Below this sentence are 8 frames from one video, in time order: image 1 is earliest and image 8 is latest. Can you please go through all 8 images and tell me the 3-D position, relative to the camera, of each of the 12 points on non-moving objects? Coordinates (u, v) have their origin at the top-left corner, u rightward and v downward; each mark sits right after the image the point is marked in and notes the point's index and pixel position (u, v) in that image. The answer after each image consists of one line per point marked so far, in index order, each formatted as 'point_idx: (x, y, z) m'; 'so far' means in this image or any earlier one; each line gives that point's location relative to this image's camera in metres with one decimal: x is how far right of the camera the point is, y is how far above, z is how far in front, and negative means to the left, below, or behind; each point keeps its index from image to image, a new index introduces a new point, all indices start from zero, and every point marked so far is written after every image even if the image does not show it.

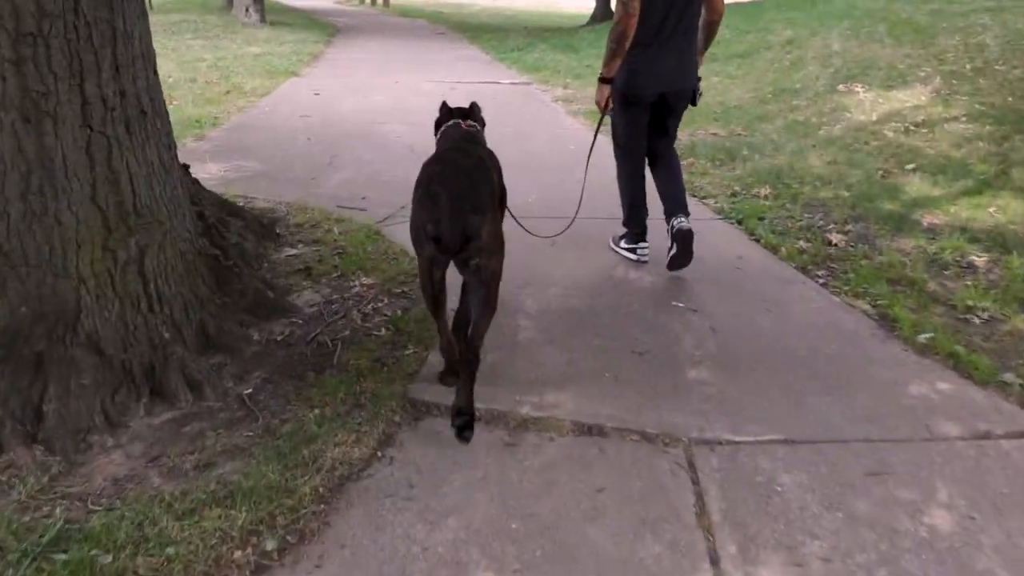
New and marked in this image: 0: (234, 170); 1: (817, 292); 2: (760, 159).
0: (-2.2, +0.9, +6.7) m
1: (+1.8, 0.0, +4.9) m
2: (+2.3, +1.2, +7.9) m
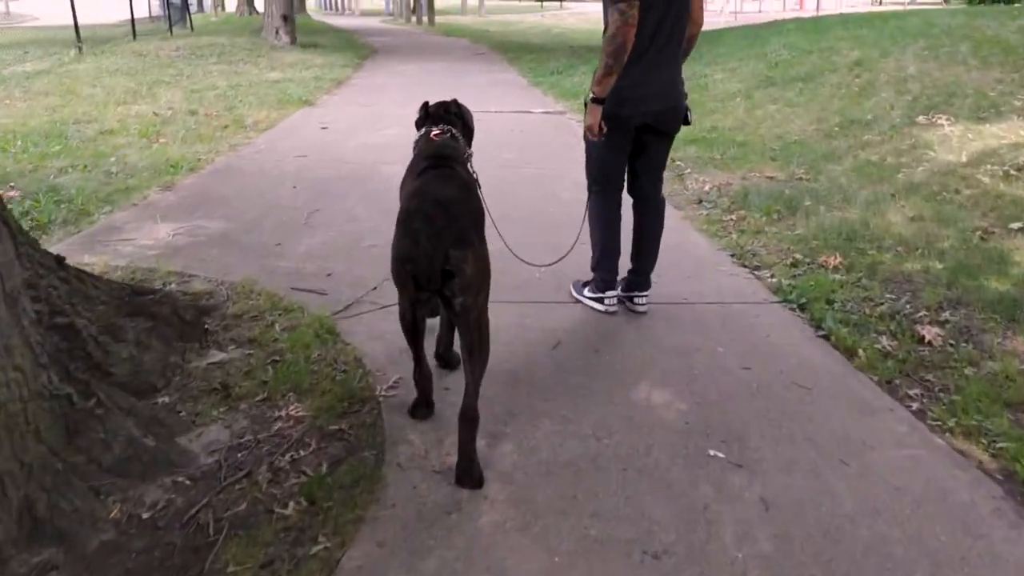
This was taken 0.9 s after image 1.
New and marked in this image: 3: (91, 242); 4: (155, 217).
0: (-2.2, +0.4, +5.6) m
1: (+1.7, -0.6, +3.6) m
2: (+2.4, +0.6, +6.6) m
3: (-2.7, +0.3, +5.3) m
4: (-2.5, +0.5, +5.9) m
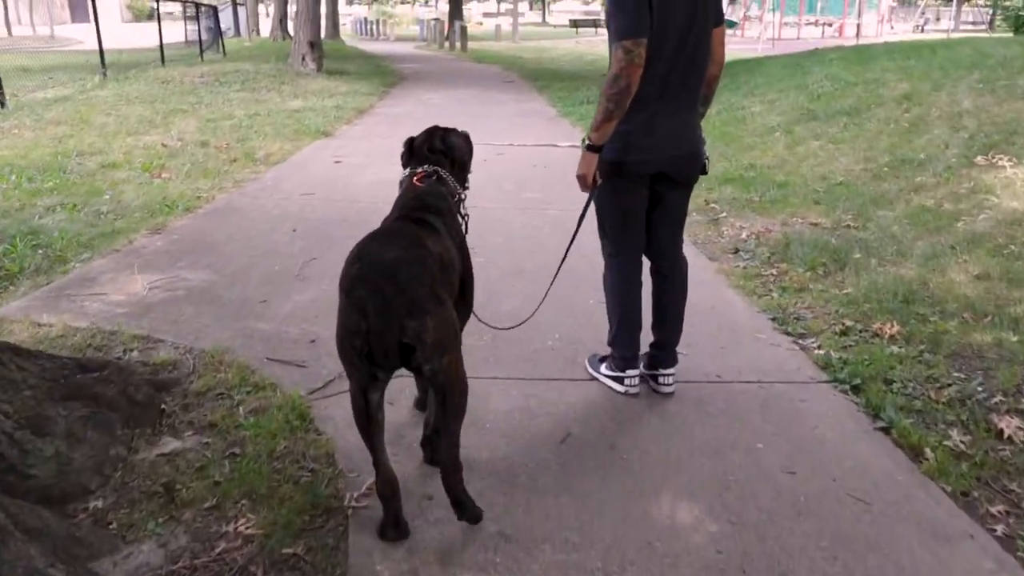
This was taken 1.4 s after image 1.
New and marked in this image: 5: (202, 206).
0: (-2.1, 0.0, +5.1) m
1: (+1.7, -0.9, +2.9) m
2: (+2.5, +0.2, +5.9) m
3: (-2.6, 0.0, +4.8) m
4: (-2.4, +0.1, +5.4) m
5: (-2.6, +0.7, +7.1) m
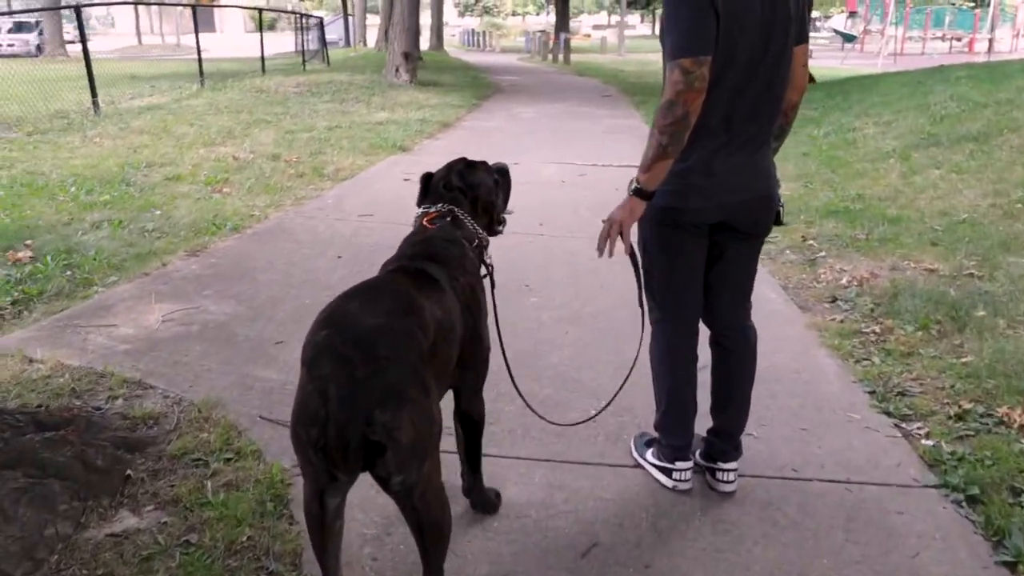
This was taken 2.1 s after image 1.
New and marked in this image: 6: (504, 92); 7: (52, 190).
0: (-1.8, -0.2, +4.7) m
1: (+1.6, -1.2, +2.0) m
2: (+2.9, -0.2, +4.9) m
3: (-2.4, -0.2, +4.5) m
4: (-2.1, 0.0, +5.1) m
5: (-2.1, +0.5, +6.7) m
6: (-0.2, +4.6, +19.8) m
7: (-4.0, +0.9, +7.4) m
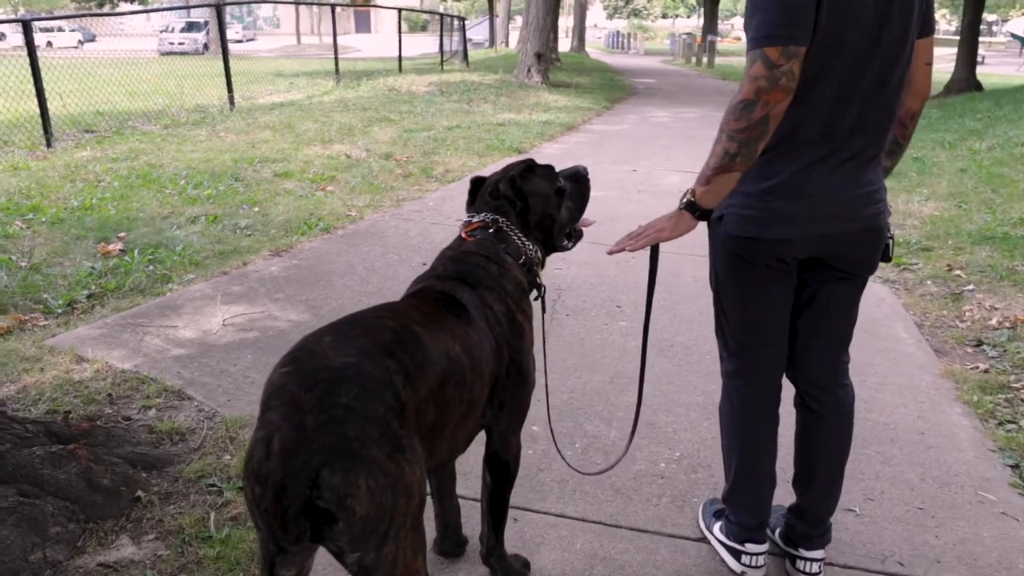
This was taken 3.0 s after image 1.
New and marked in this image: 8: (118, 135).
0: (-1.4, -0.2, +4.5) m
1: (+1.5, -1.4, +1.3) m
2: (+3.2, -0.5, +4.0) m
3: (-2.0, -0.2, +4.4) m
4: (-1.6, 0.0, +4.9) m
5: (-1.3, +0.5, +6.5) m
6: (+2.8, +4.4, +19.2) m
7: (-3.1, +0.9, +7.6) m
8: (-4.8, +1.9, +10.4) m
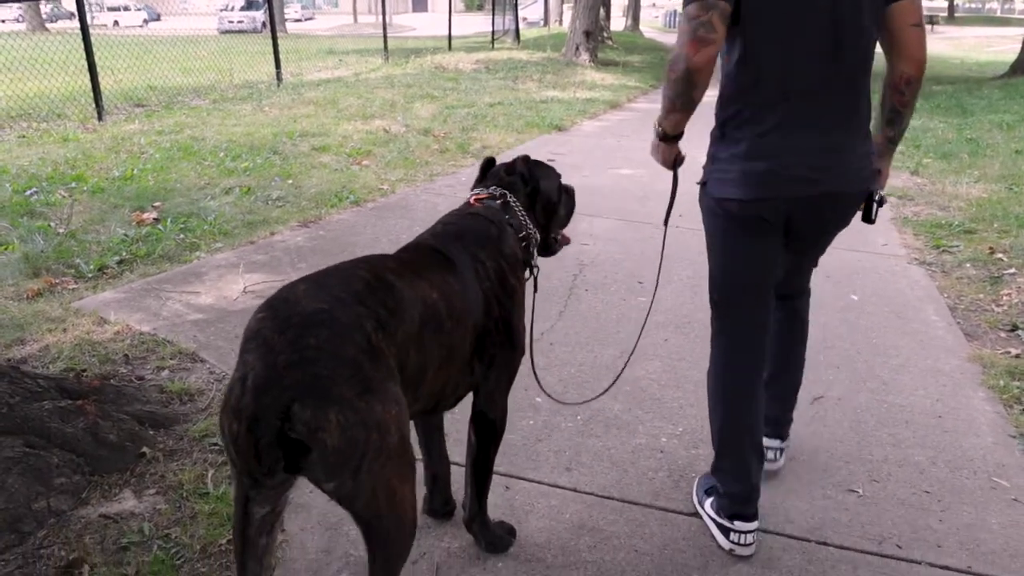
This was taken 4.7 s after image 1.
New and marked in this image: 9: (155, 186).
0: (-1.3, 0.0, +4.6) m
1: (+1.3, -1.4, +1.3) m
2: (+3.3, -0.4, +3.8) m
3: (-1.9, 0.0, +4.5) m
4: (-1.5, +0.1, +5.0) m
5: (-1.1, +0.7, +6.6) m
6: (+3.9, +4.7, +18.9) m
7: (-2.8, +1.2, +7.7) m
8: (-4.3, +2.2, +10.7) m
9: (-2.8, +0.8, +6.6) m
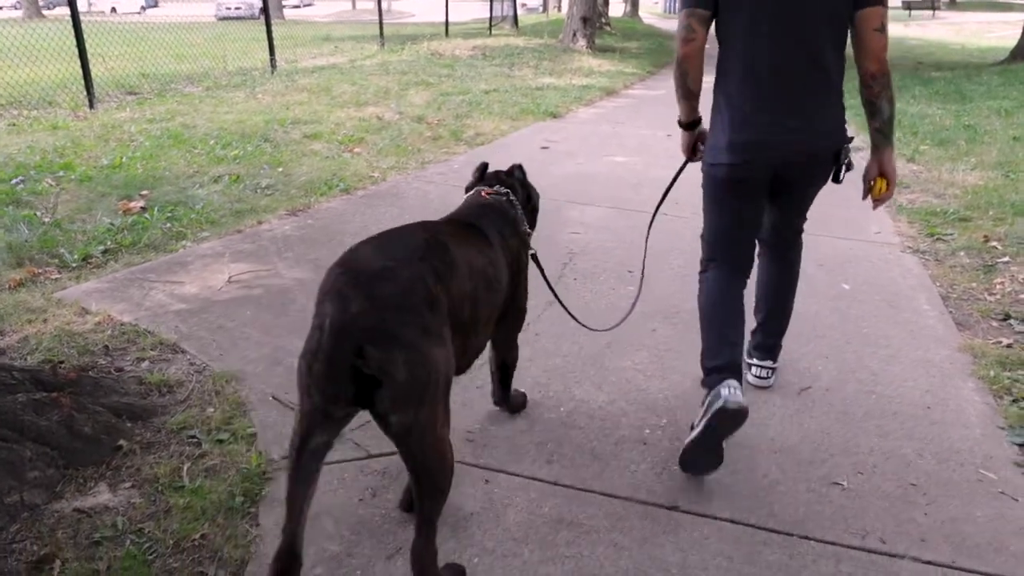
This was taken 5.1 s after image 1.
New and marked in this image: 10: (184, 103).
0: (-1.4, +0.1, +4.5) m
1: (+1.3, -1.4, +1.3) m
2: (+3.2, -0.4, +3.7) m
3: (-2.0, 0.0, +4.4) m
4: (-1.6, +0.2, +4.9) m
5: (-1.1, +0.8, +6.5) m
6: (+3.9, +5.0, +18.7) m
7: (-2.9, +1.3, +7.6) m
8: (-4.4, +2.4, +10.6) m
9: (-2.8, +0.9, +6.5) m
10: (-3.9, +2.2, +10.0) m
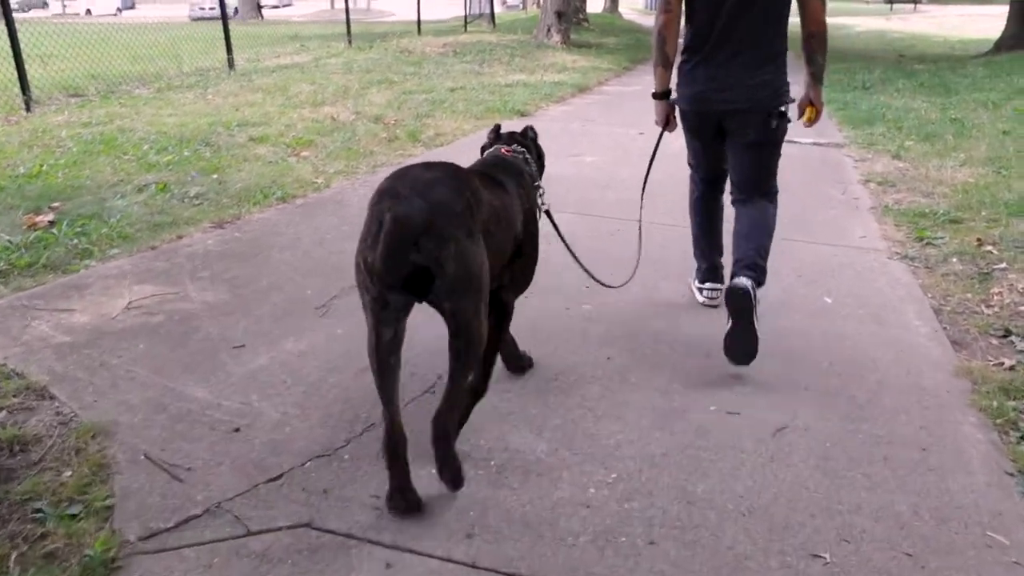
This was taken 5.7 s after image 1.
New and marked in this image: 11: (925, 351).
0: (-1.7, -0.1, +4.0) m
1: (+1.1, -1.4, +0.7) m
2: (+2.9, -0.4, +3.3) m
3: (-2.3, -0.1, +3.9) m
4: (-1.9, +0.1, +4.4) m
5: (-1.5, +0.7, +6.0) m
6: (+3.3, +5.0, +18.3) m
7: (-3.2, +1.2, +7.1) m
8: (-4.8, +2.2, +10.0) m
9: (-3.2, +0.7, +6.0) m
10: (-4.3, +2.0, +9.4) m
11: (+1.9, -0.3, +3.8) m
